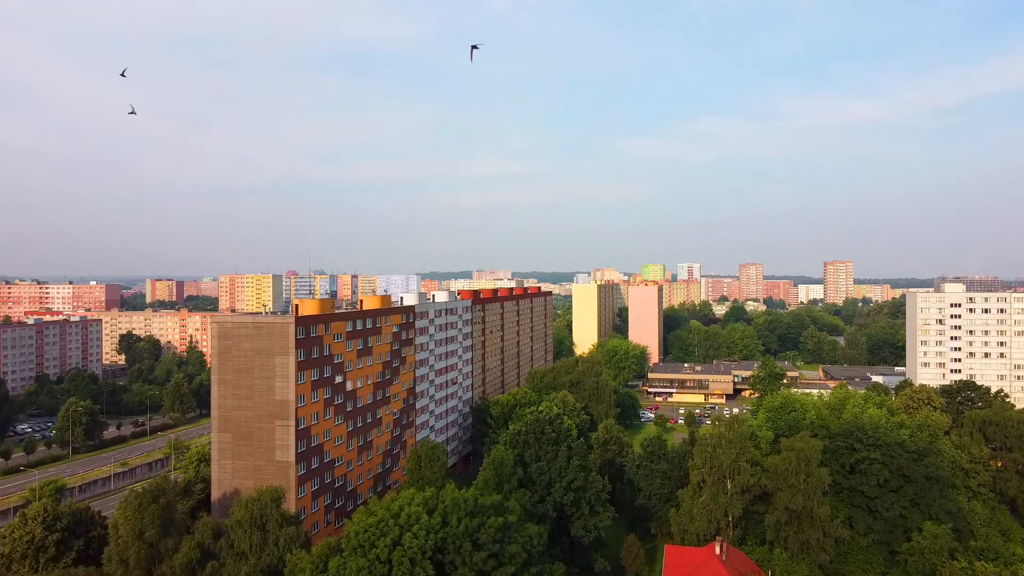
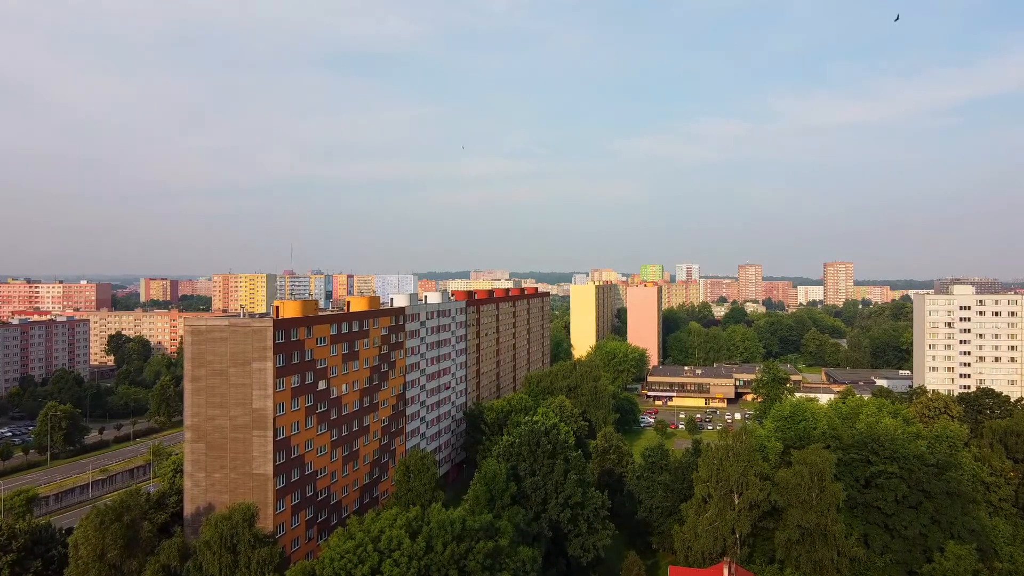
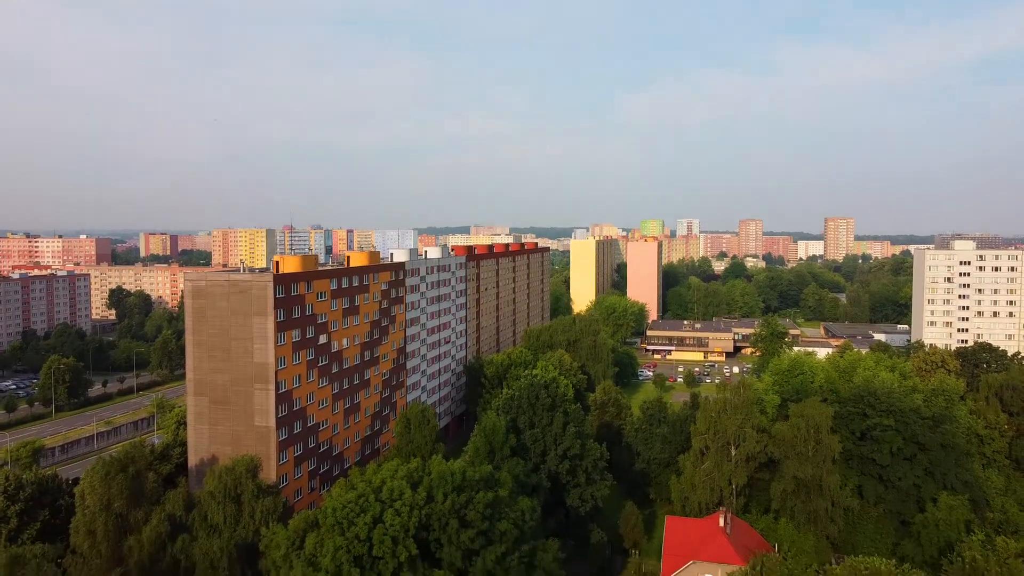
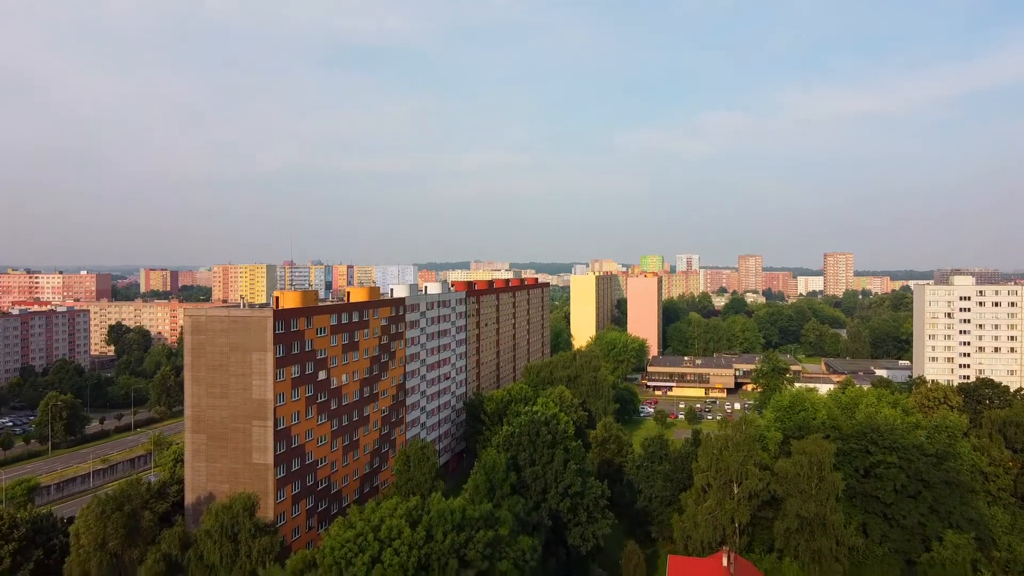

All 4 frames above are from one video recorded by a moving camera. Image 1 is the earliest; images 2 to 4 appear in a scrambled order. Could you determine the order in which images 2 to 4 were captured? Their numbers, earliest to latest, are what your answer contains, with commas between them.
2, 4, 3
